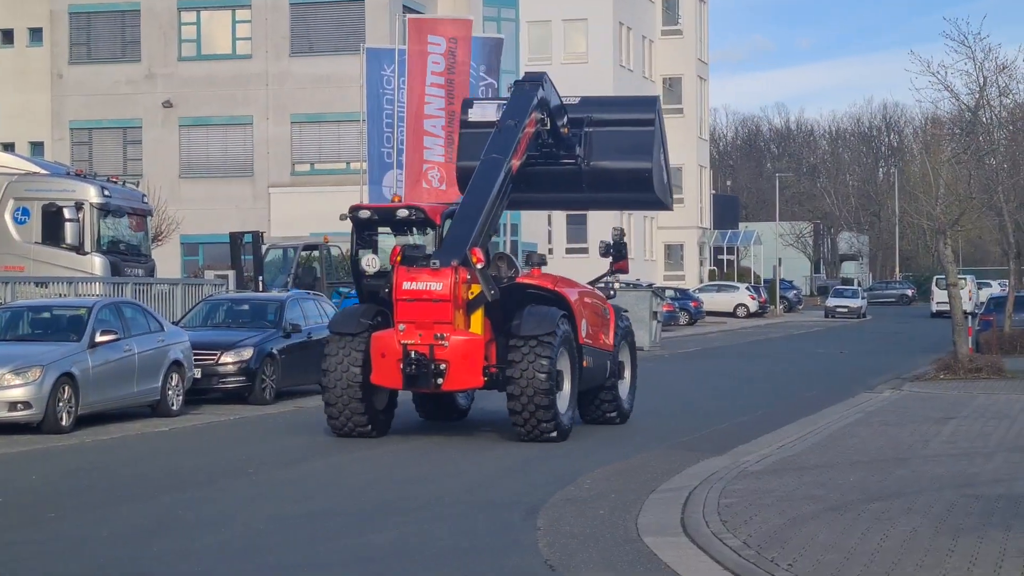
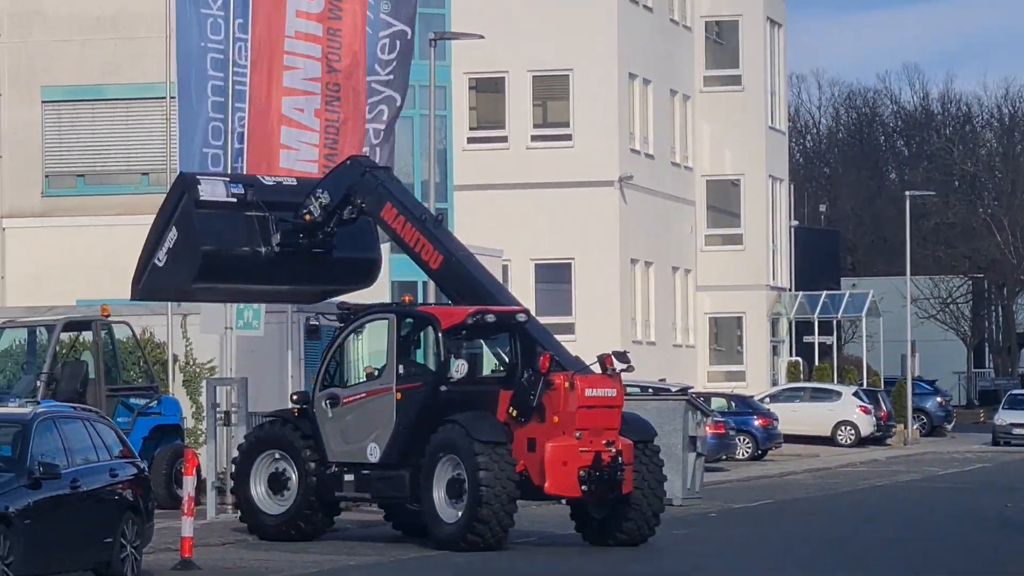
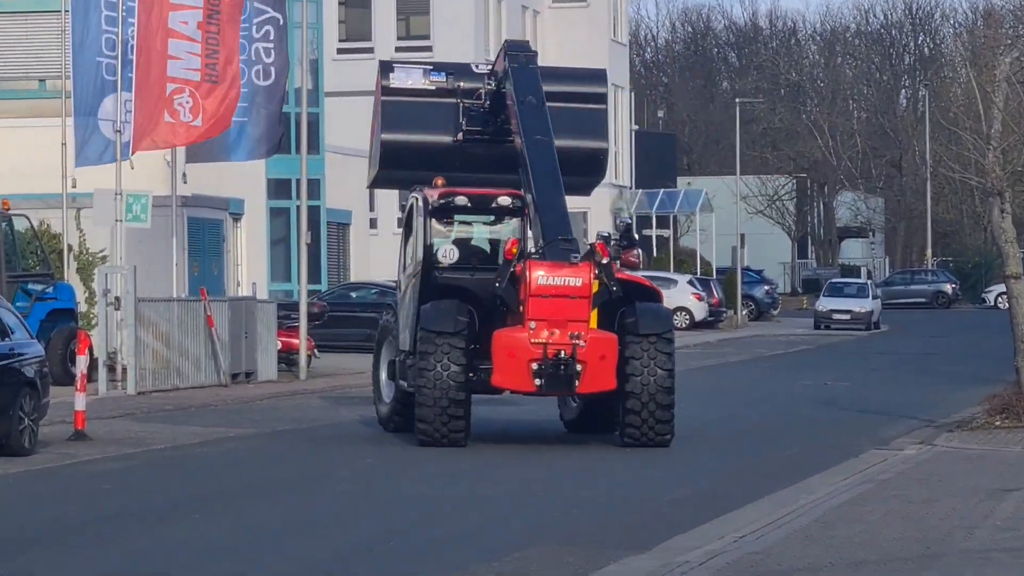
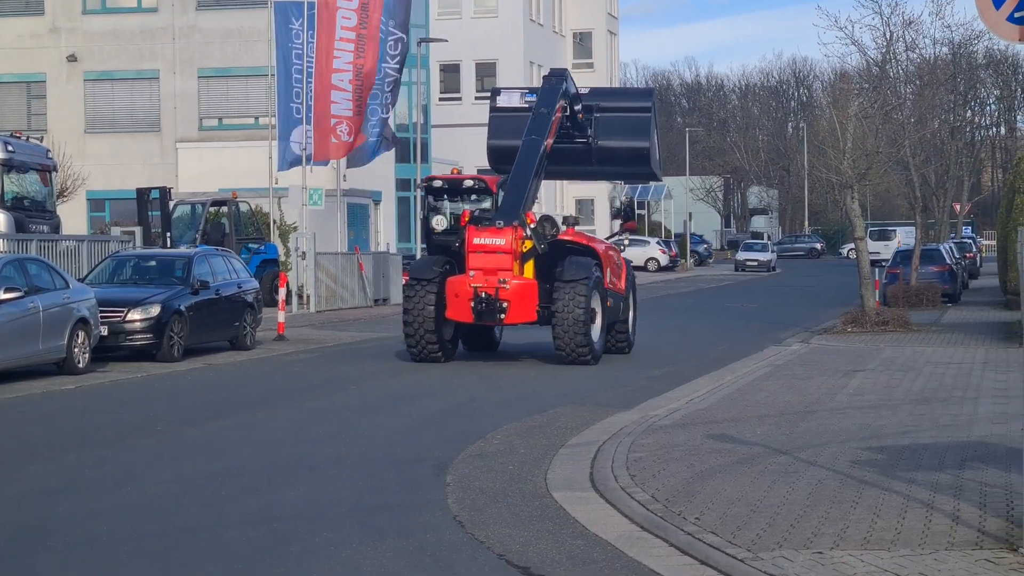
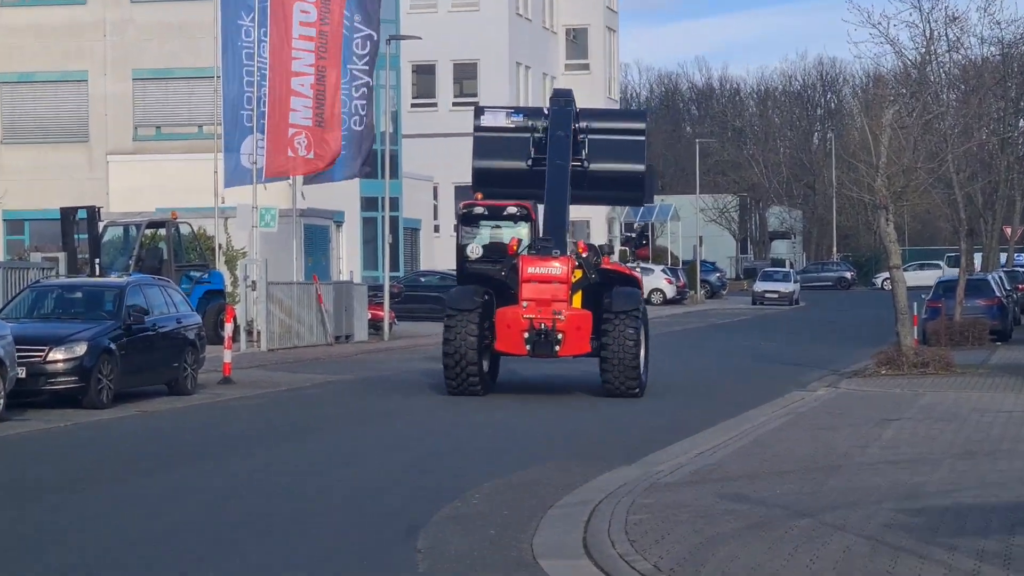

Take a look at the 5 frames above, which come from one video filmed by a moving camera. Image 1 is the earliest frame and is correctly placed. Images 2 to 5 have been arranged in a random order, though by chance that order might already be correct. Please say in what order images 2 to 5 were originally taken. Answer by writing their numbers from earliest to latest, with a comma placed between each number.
4, 5, 3, 2
